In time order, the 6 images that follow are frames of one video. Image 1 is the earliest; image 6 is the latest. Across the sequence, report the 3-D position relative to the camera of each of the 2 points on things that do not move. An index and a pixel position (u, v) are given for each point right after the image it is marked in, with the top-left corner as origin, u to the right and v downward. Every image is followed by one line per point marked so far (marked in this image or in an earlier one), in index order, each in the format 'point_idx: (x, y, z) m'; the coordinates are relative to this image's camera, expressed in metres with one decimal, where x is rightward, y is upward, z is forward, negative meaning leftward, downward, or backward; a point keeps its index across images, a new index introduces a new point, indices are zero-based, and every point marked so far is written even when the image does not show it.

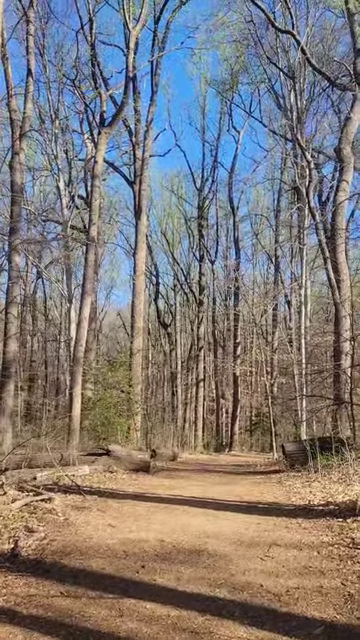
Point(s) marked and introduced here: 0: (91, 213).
0: (-2.6, +3.2, +17.6) m
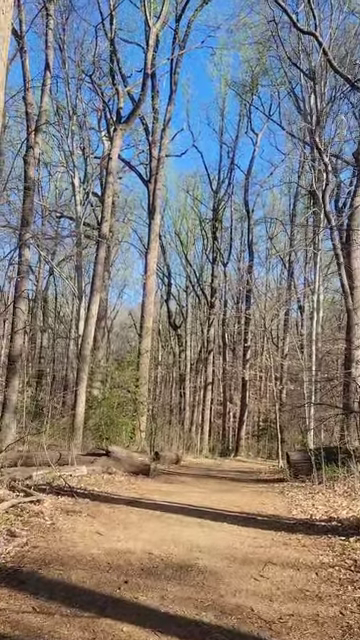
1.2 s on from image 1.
0: (-2.2, +3.2, +17.3) m
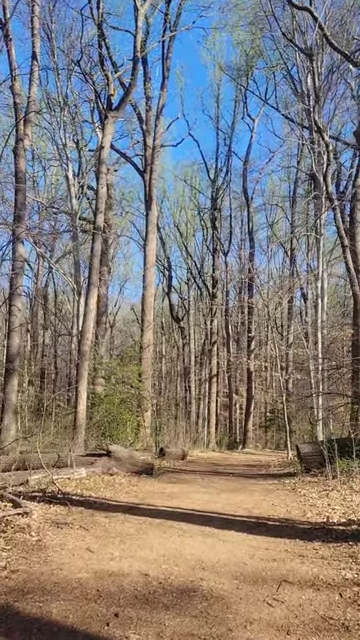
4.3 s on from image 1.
0: (-2.3, +3.4, +16.7) m
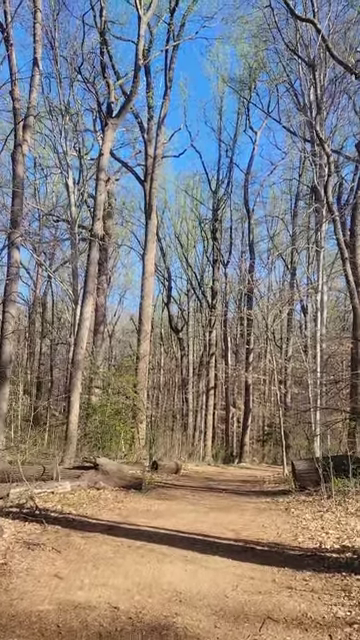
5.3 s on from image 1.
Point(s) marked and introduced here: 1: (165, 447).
0: (-2.4, +3.2, +16.4) m
1: (-0.5, -3.6, +16.7) m
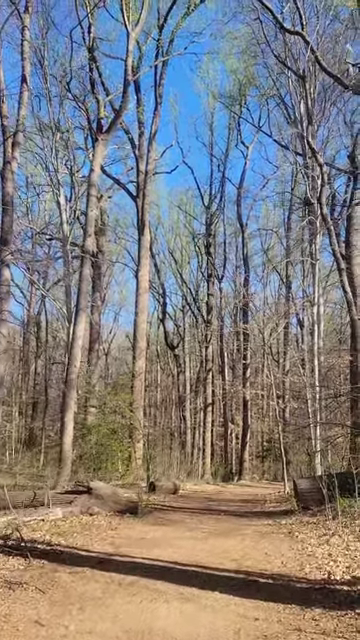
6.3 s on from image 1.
0: (-2.6, +2.7, +16.1) m
1: (-0.5, -4.1, +16.2) m
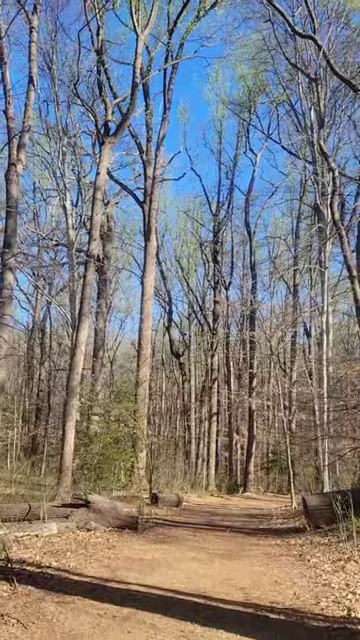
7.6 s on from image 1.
0: (-2.4, +2.5, +15.6) m
1: (-0.4, -4.3, +15.6) m
